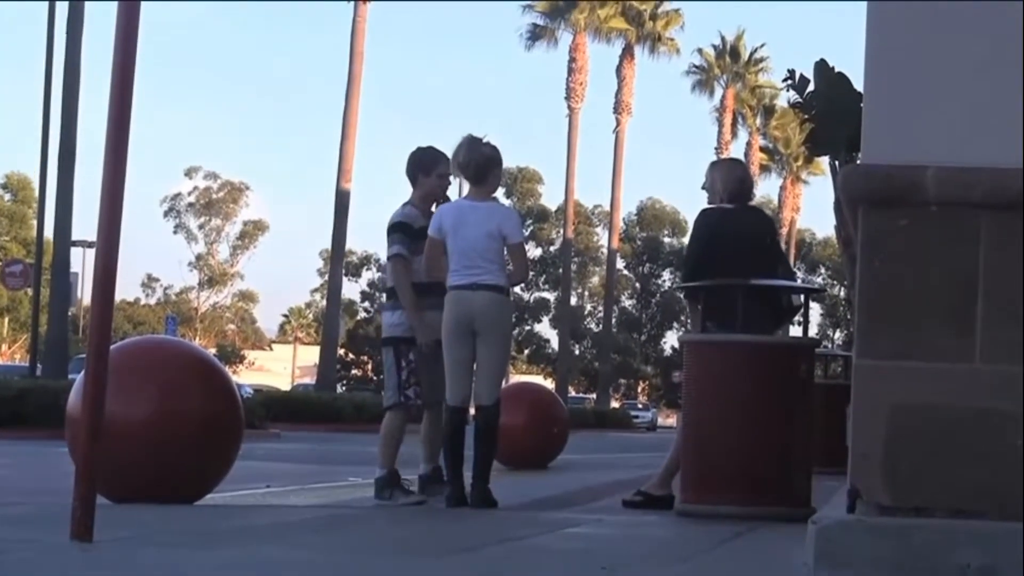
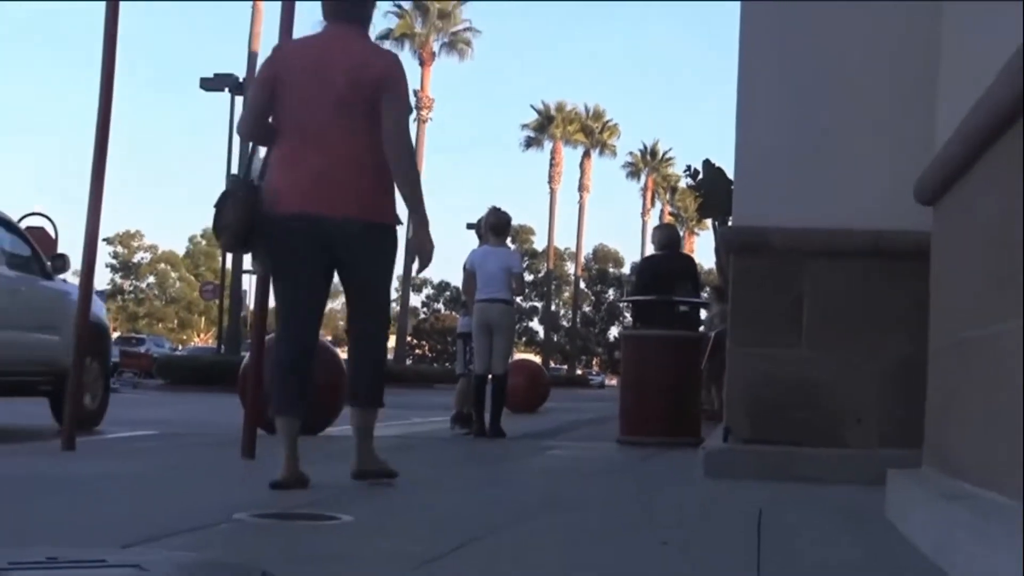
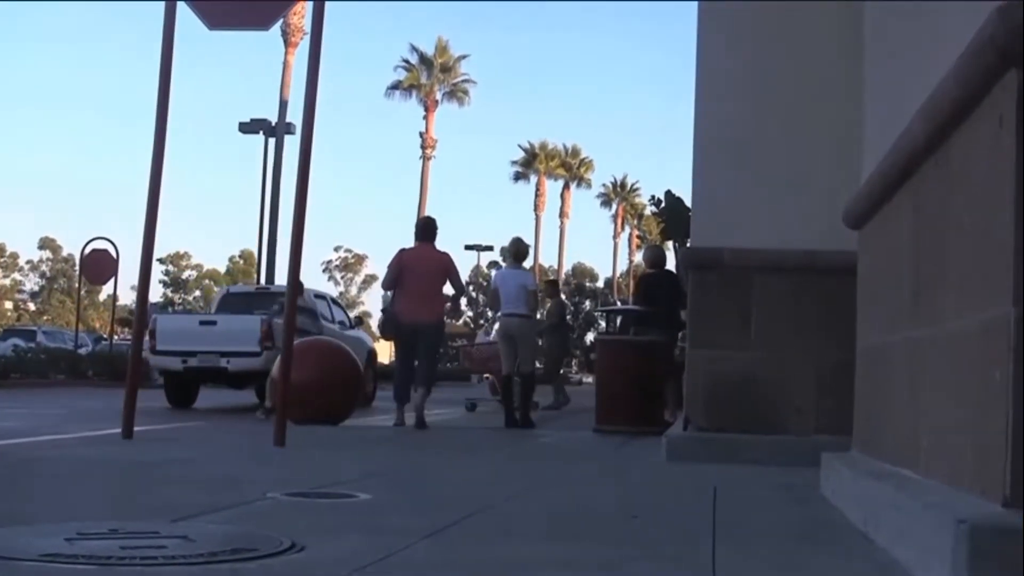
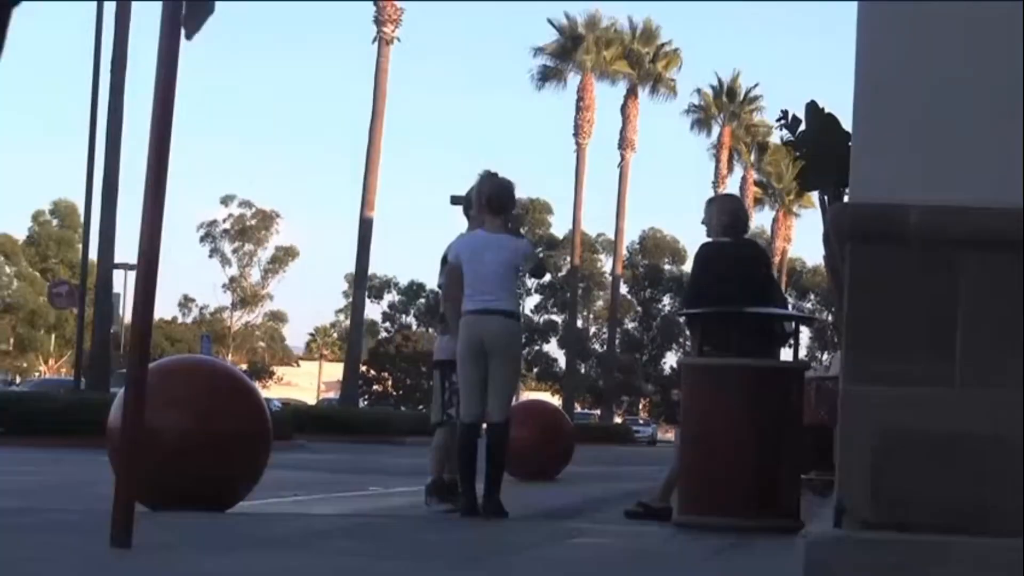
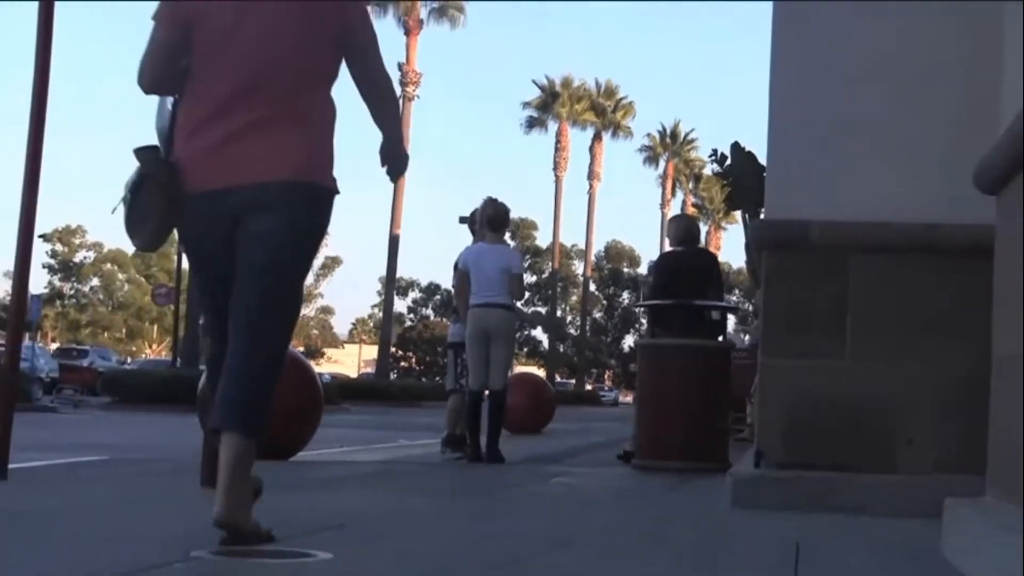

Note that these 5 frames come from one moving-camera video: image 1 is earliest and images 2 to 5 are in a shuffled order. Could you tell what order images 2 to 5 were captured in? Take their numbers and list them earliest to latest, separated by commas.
4, 5, 2, 3
